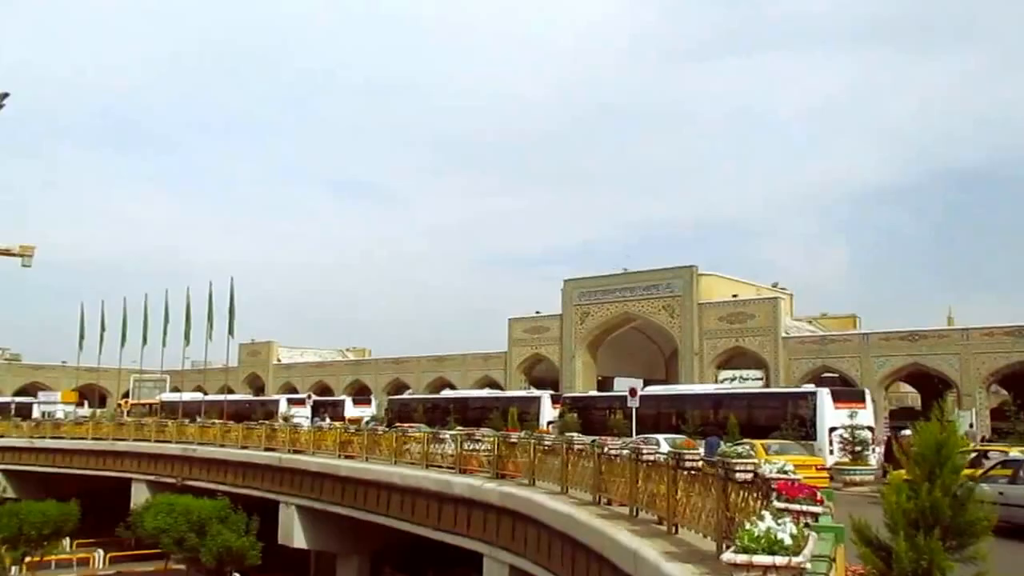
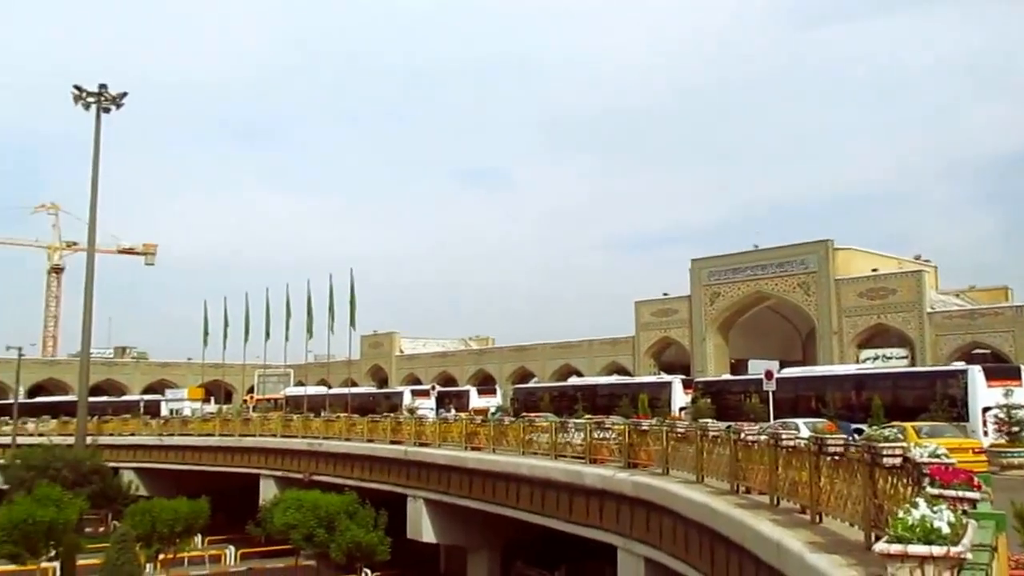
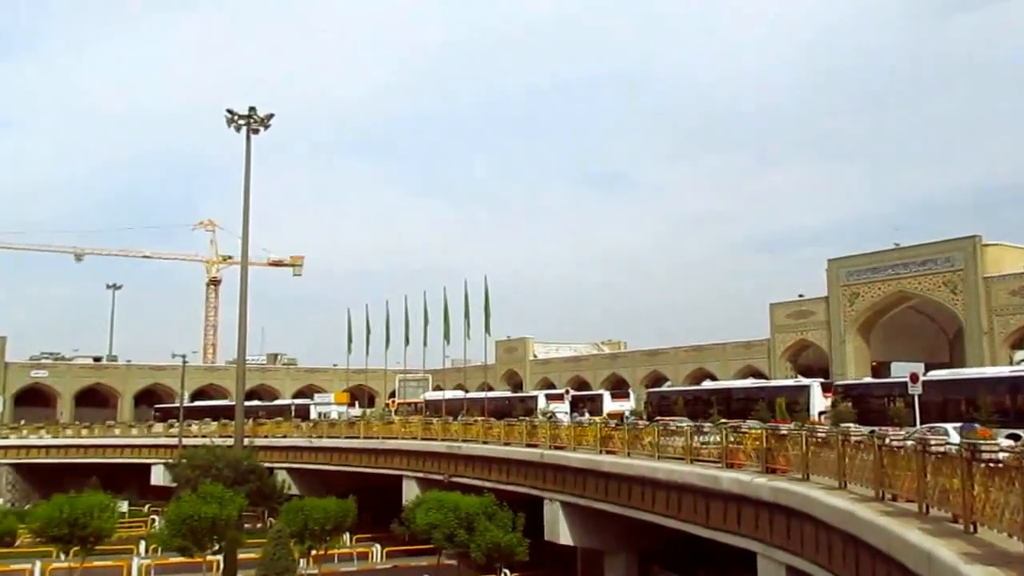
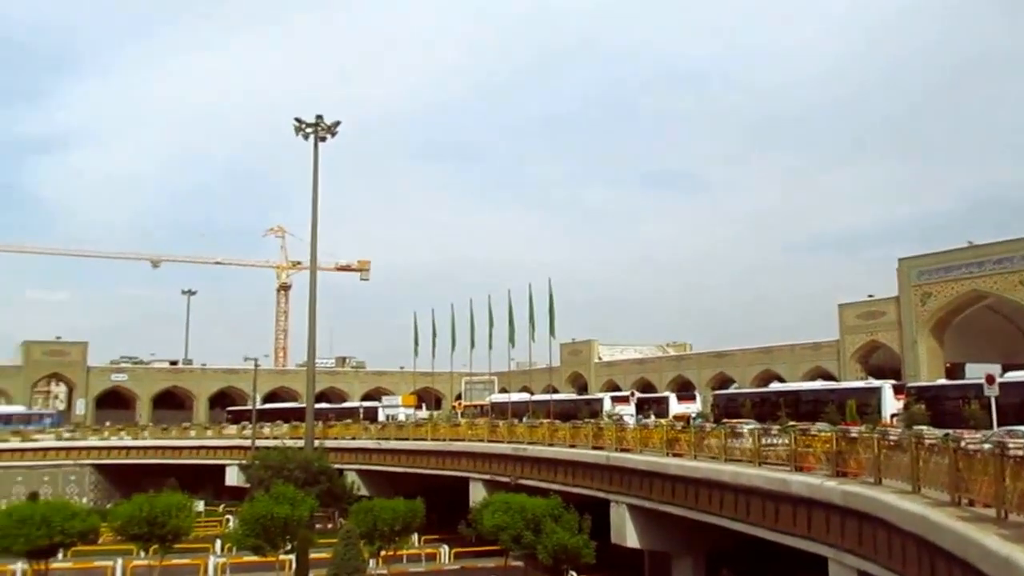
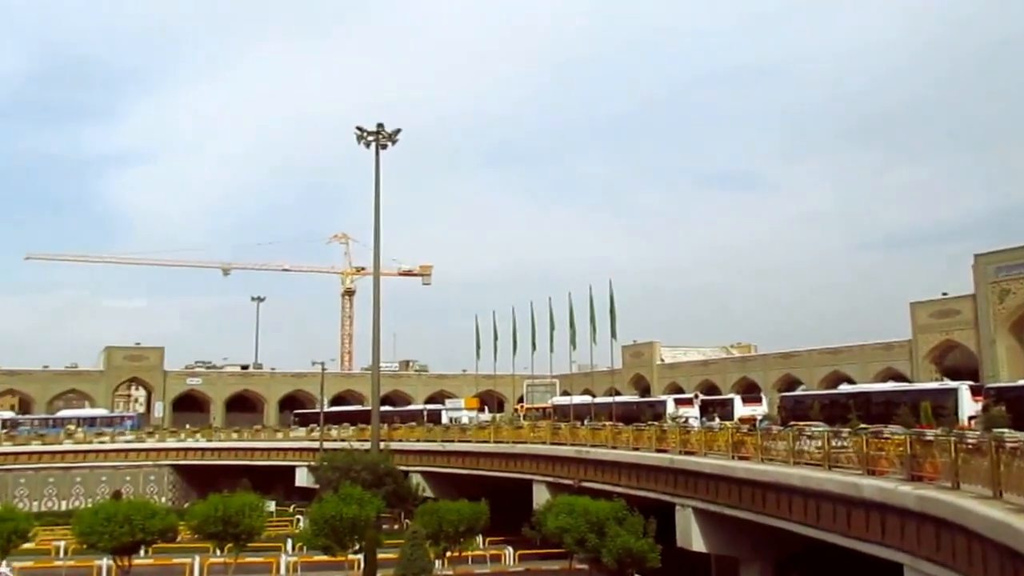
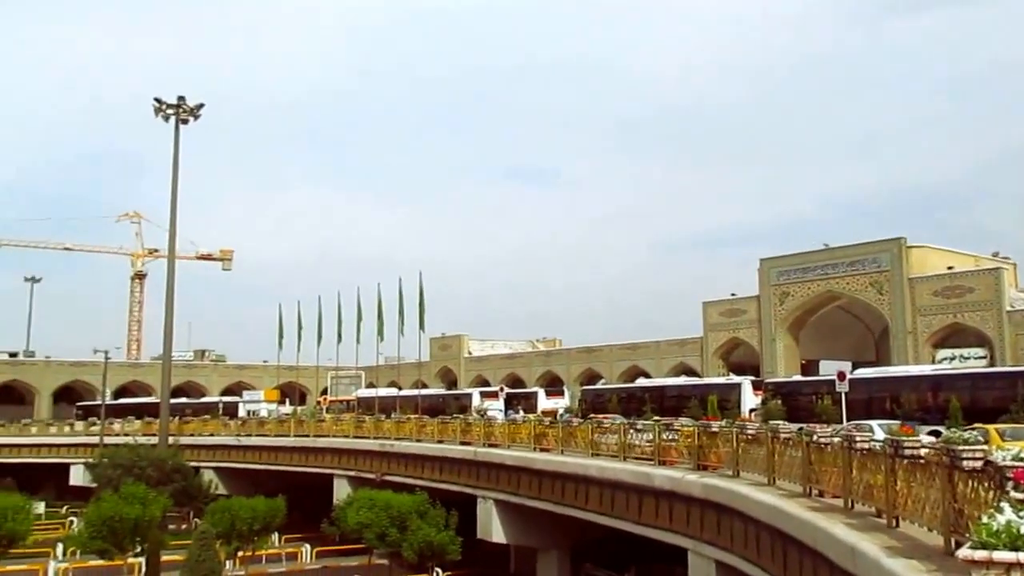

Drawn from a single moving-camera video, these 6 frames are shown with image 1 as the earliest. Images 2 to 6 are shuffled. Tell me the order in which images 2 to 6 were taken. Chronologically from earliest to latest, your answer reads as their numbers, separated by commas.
2, 6, 3, 4, 5
